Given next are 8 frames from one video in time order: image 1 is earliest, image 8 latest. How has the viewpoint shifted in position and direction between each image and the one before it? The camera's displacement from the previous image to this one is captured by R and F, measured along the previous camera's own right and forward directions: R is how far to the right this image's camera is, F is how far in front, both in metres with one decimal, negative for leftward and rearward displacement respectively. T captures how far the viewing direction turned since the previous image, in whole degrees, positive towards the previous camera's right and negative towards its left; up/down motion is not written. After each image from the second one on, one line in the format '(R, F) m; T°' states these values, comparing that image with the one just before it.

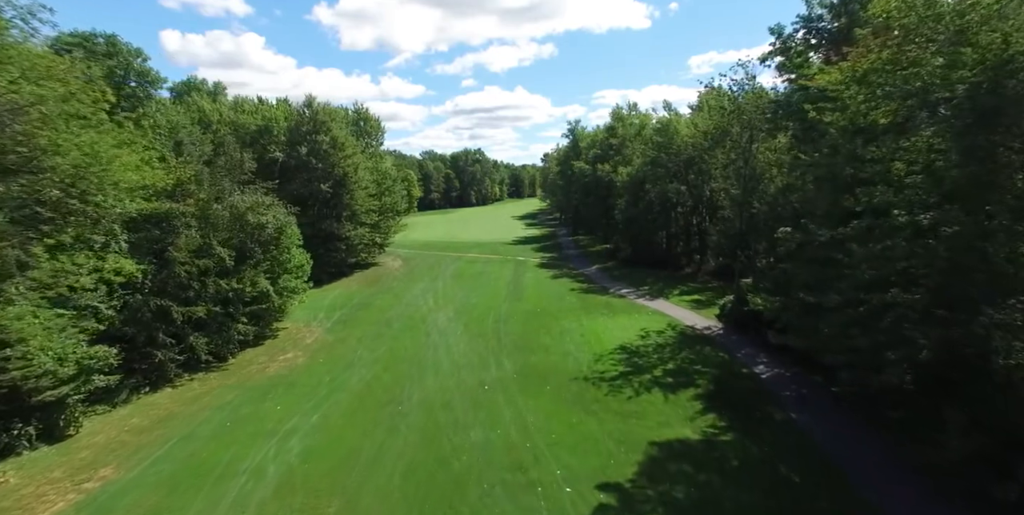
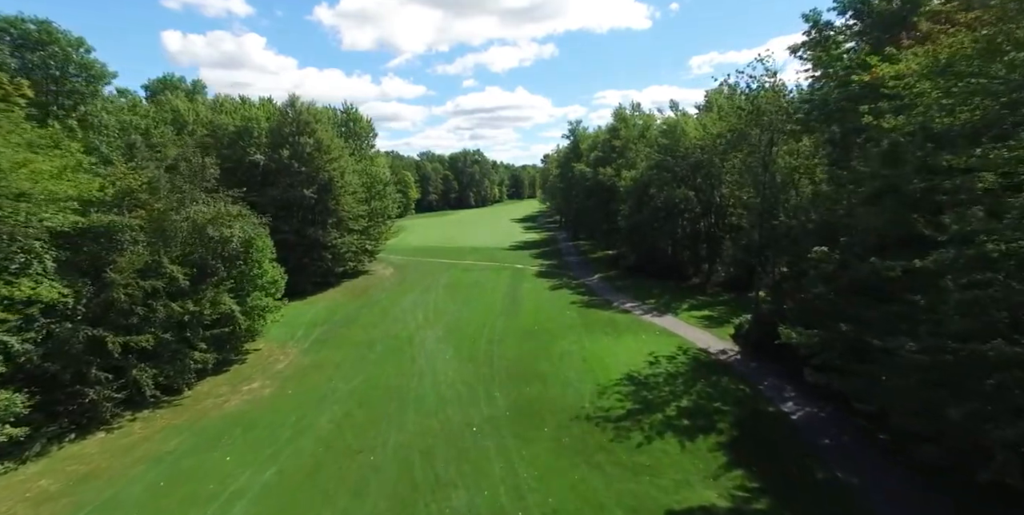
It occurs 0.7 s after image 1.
(+0.3, +2.6) m; 0°
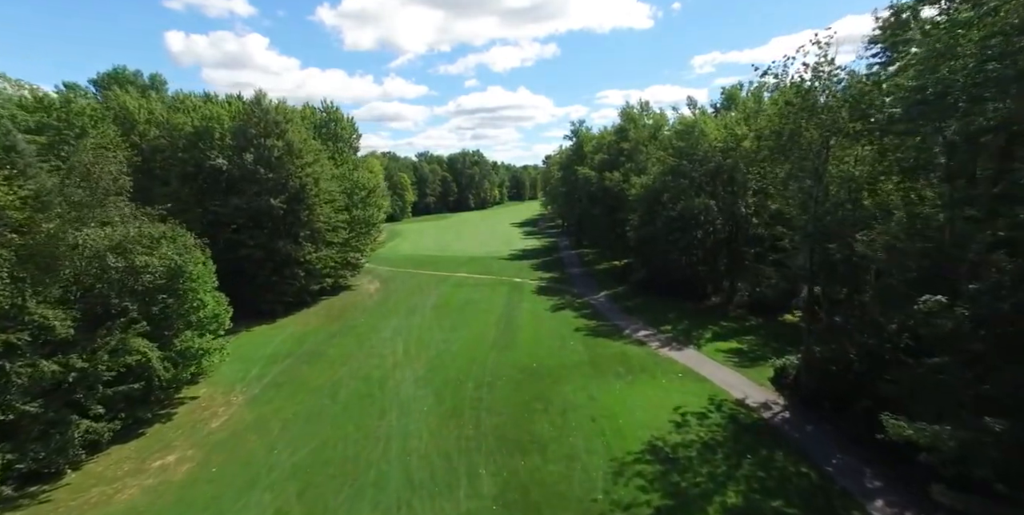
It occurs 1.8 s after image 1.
(+0.3, +4.7) m; 0°
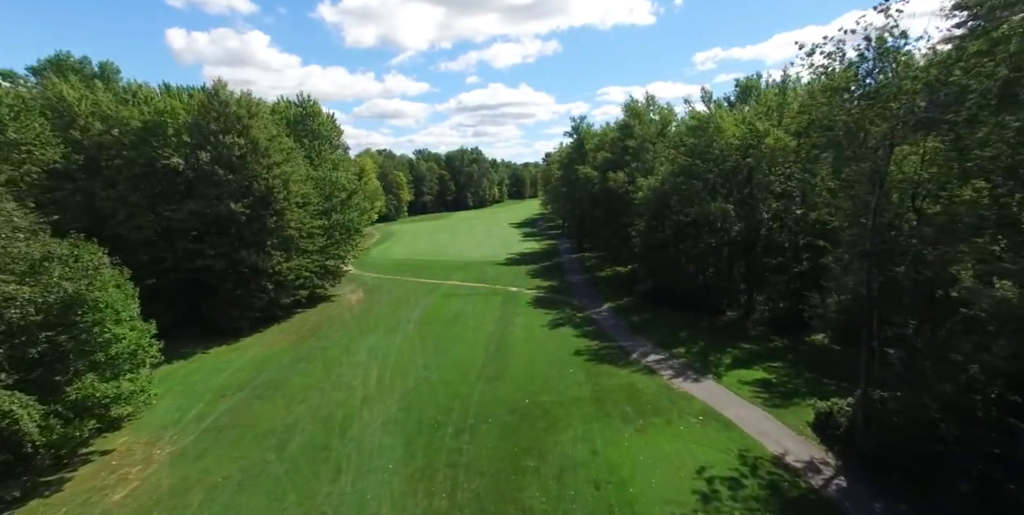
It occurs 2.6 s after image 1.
(+0.5, +3.9) m; 0°
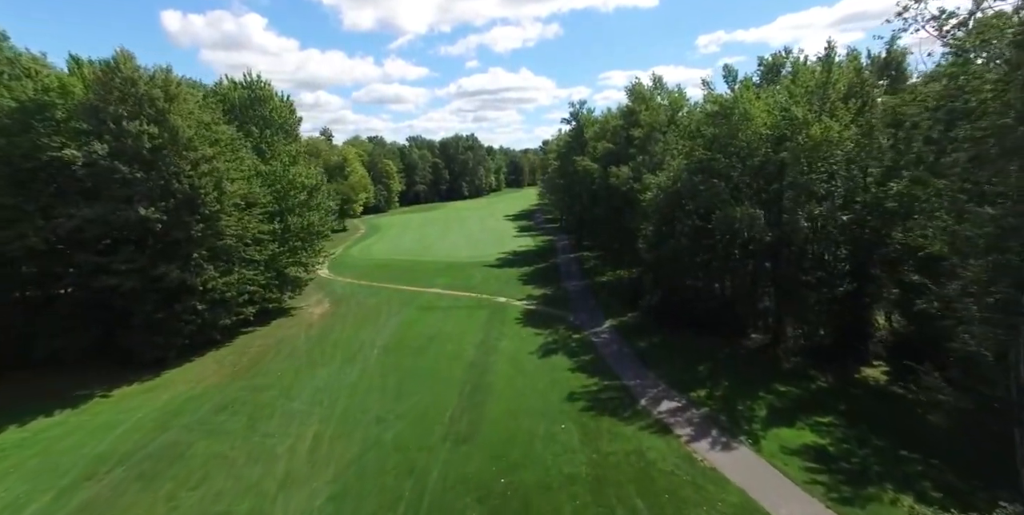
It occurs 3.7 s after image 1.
(+0.9, +5.8) m; 0°
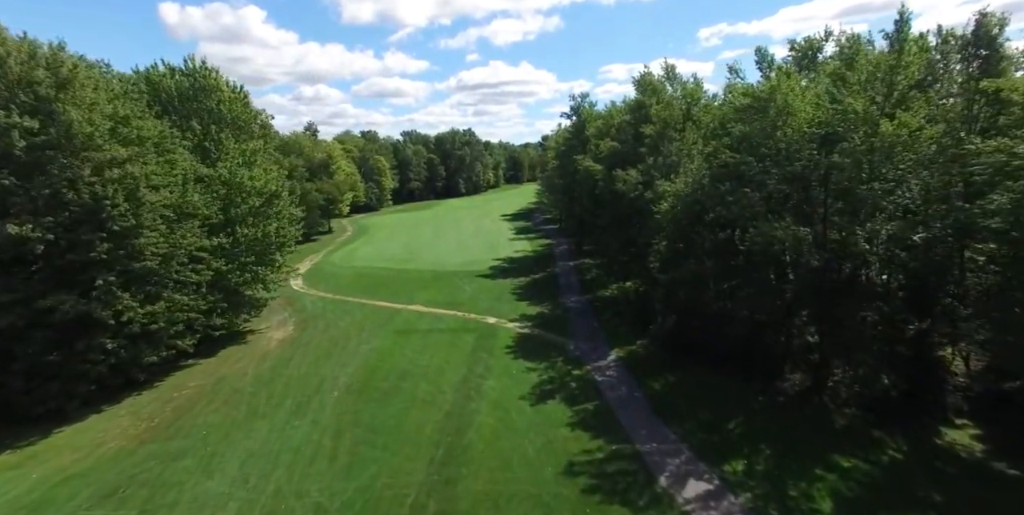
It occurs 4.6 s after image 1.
(+0.6, +5.2) m; 0°
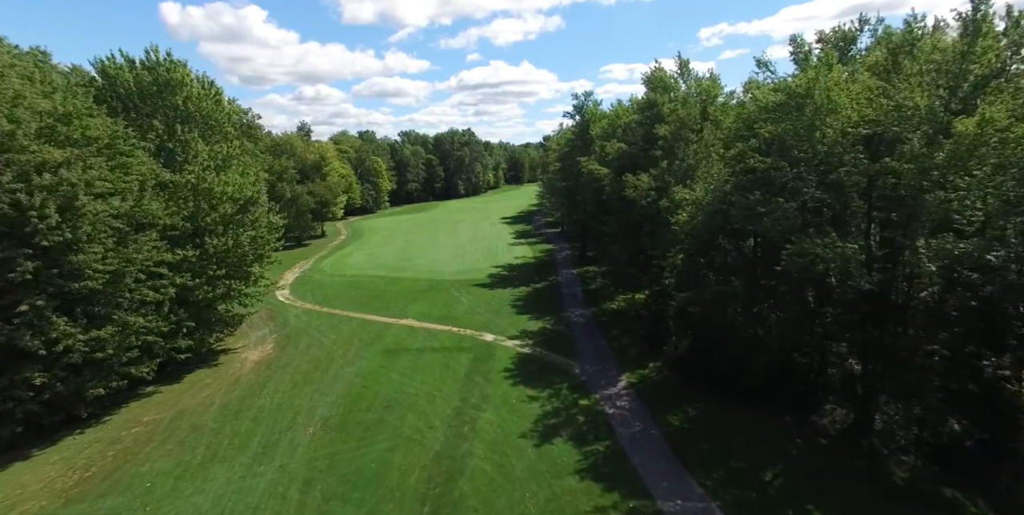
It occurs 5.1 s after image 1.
(+0.1, +3.0) m; 0°
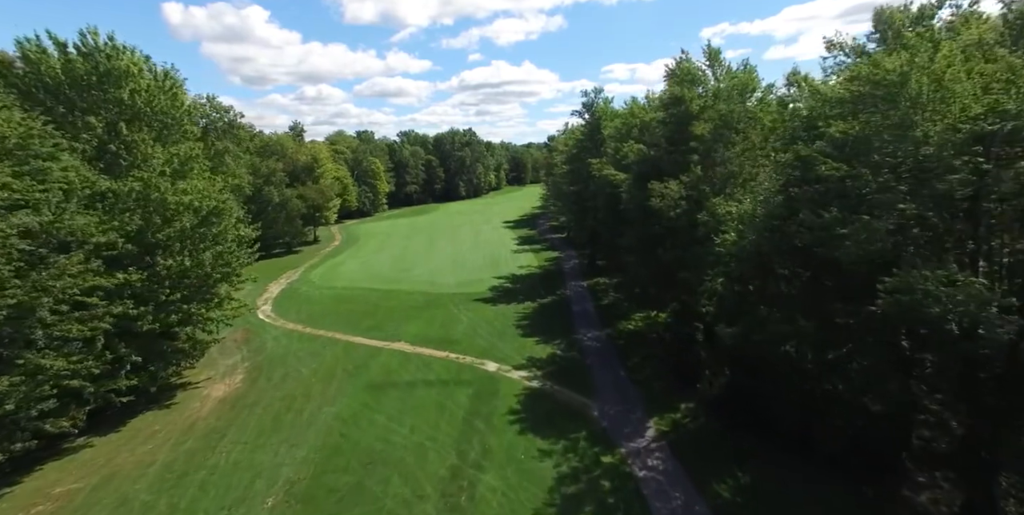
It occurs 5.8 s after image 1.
(-0.2, +4.3) m; 0°
